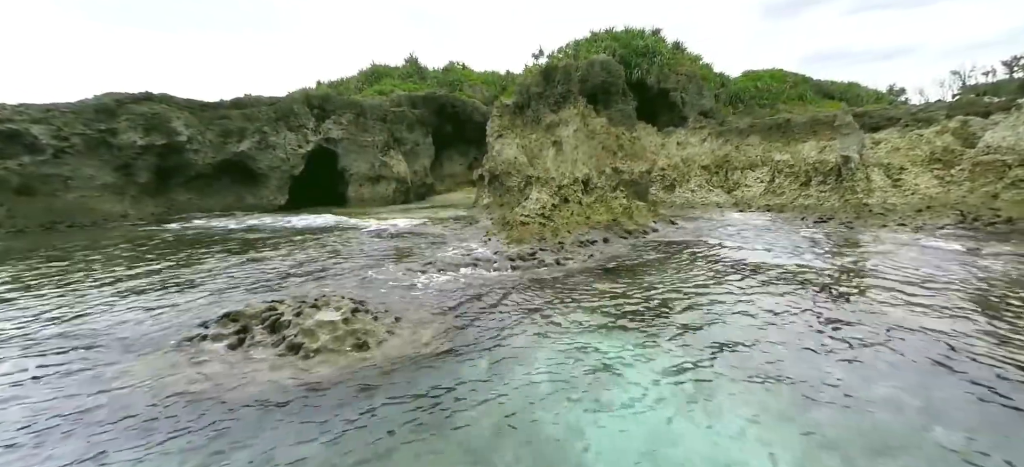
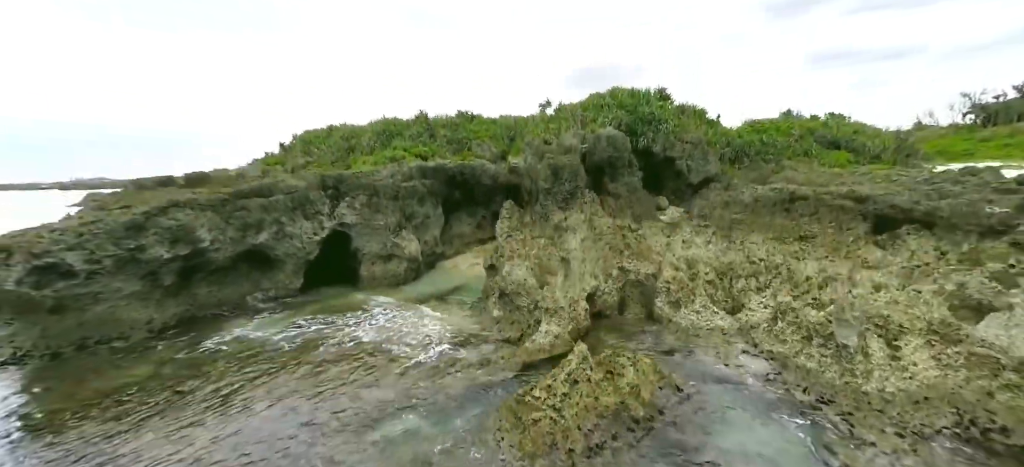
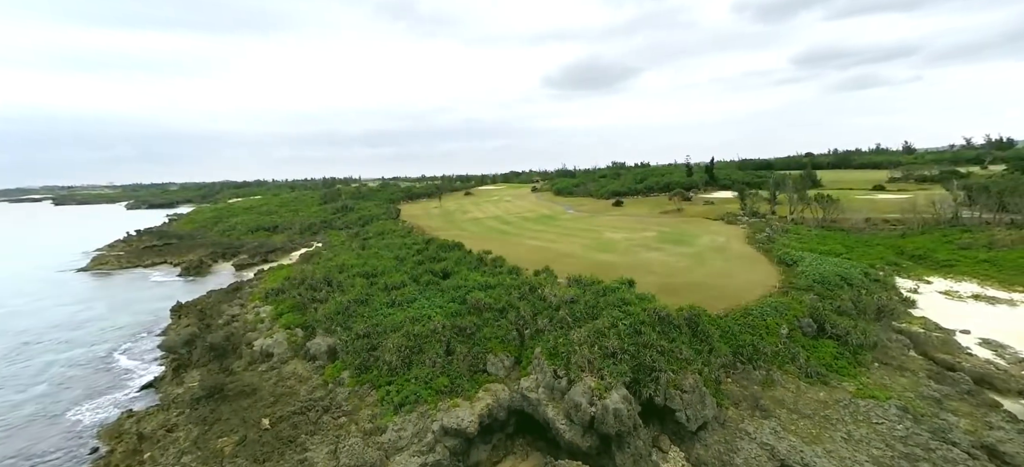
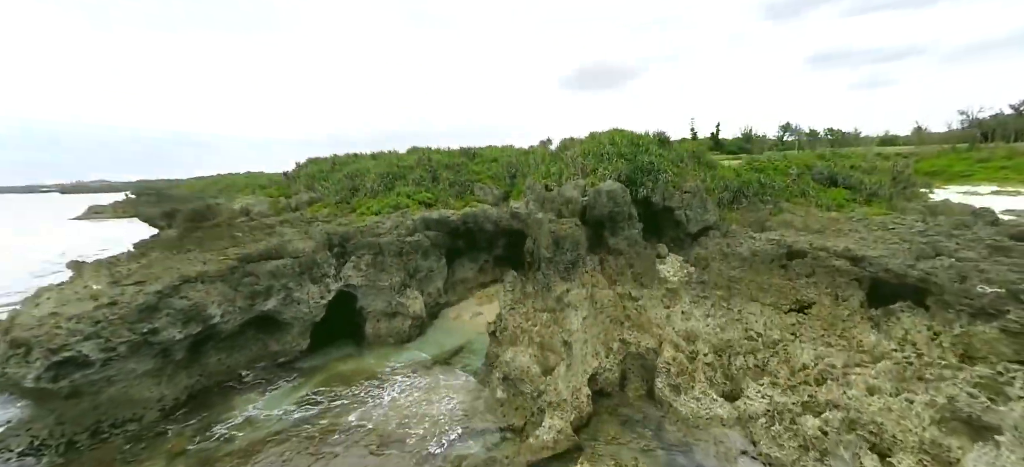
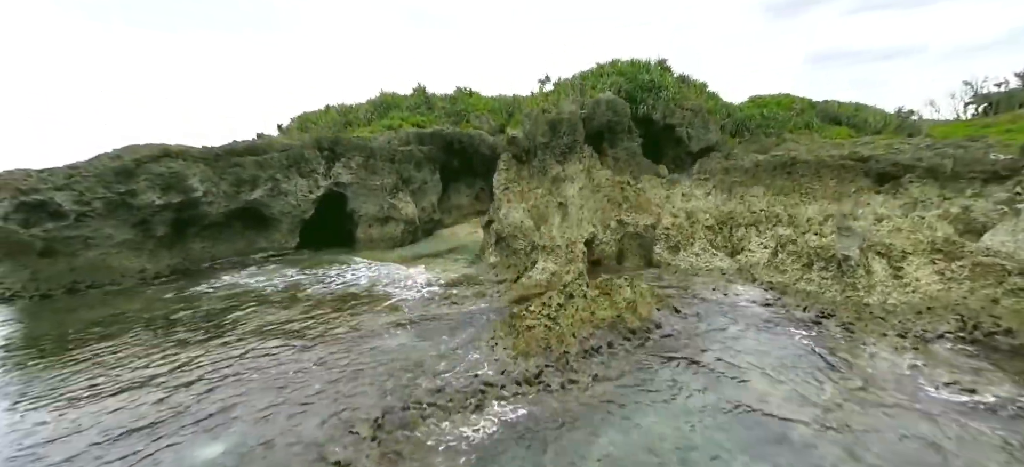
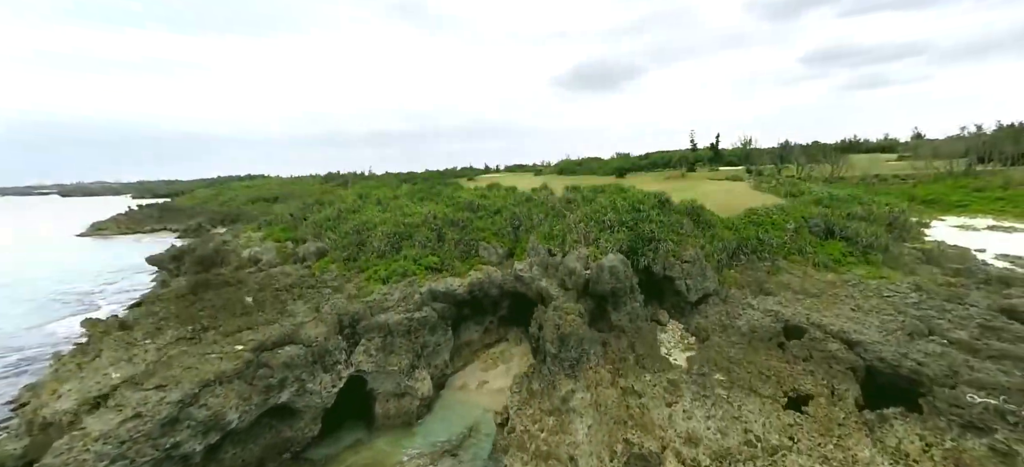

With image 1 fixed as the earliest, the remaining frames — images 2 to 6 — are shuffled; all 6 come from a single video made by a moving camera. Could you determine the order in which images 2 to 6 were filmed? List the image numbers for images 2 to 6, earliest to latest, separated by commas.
5, 2, 4, 6, 3
